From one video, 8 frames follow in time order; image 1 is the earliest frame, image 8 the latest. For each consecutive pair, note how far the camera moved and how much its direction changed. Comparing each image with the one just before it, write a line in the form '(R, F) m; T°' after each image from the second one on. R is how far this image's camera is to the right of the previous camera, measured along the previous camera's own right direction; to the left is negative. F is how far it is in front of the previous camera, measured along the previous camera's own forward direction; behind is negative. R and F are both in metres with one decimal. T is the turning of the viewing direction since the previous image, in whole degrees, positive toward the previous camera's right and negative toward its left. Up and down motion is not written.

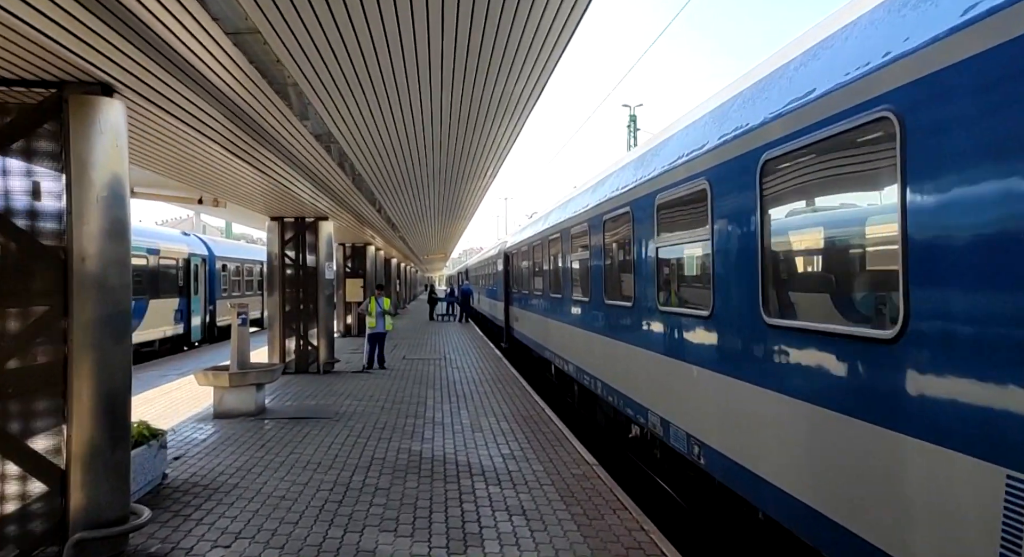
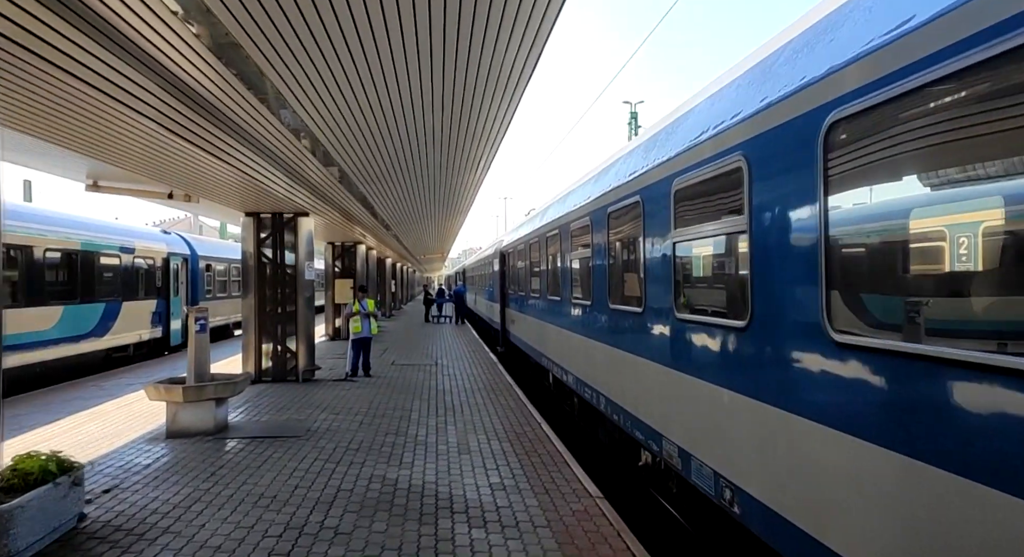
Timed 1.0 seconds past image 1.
(+0.1, +0.7) m; 0°
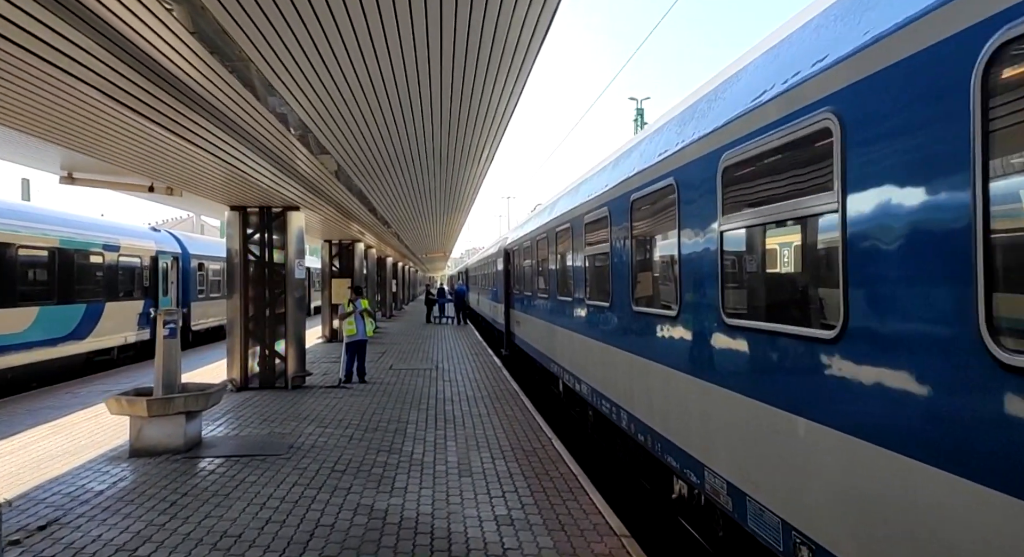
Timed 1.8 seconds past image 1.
(0.0, +0.6) m; 0°
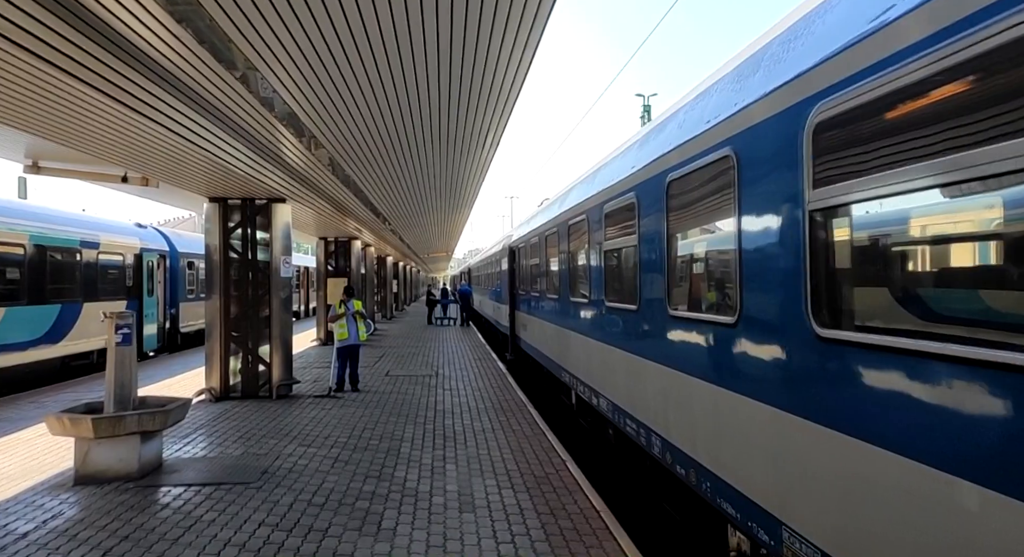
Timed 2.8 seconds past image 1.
(-0.1, +0.7) m; 0°
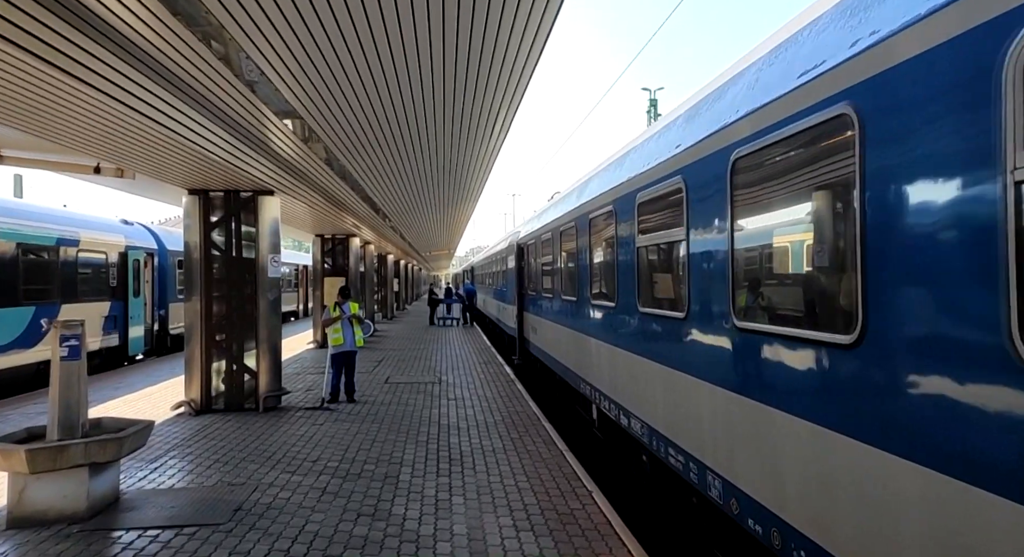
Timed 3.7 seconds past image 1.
(-0.1, +0.7) m; 0°
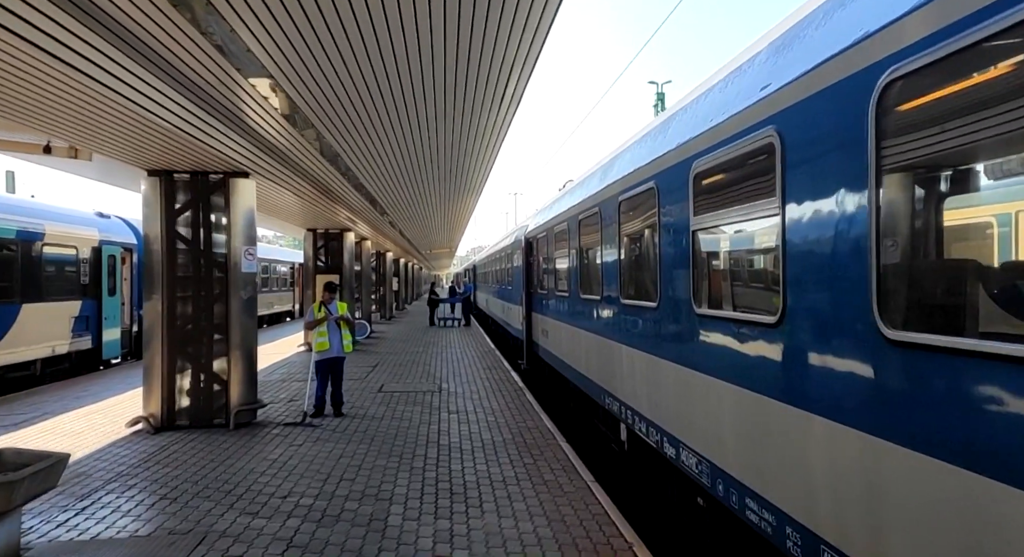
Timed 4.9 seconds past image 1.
(-0.1, +0.9) m; 0°
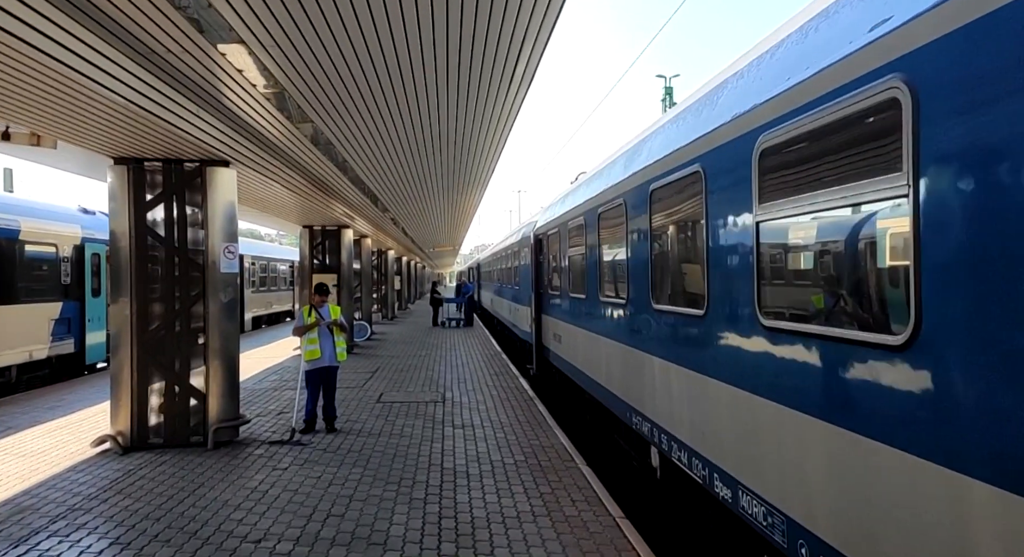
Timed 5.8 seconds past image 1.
(-0.1, +0.6) m; 0°
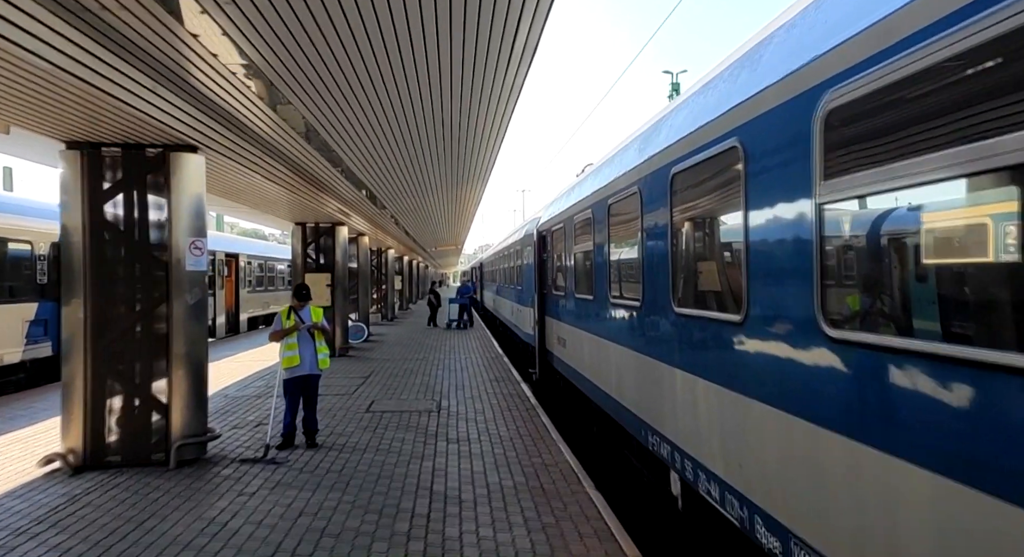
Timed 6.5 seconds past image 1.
(0.0, +0.6) m; 0°
